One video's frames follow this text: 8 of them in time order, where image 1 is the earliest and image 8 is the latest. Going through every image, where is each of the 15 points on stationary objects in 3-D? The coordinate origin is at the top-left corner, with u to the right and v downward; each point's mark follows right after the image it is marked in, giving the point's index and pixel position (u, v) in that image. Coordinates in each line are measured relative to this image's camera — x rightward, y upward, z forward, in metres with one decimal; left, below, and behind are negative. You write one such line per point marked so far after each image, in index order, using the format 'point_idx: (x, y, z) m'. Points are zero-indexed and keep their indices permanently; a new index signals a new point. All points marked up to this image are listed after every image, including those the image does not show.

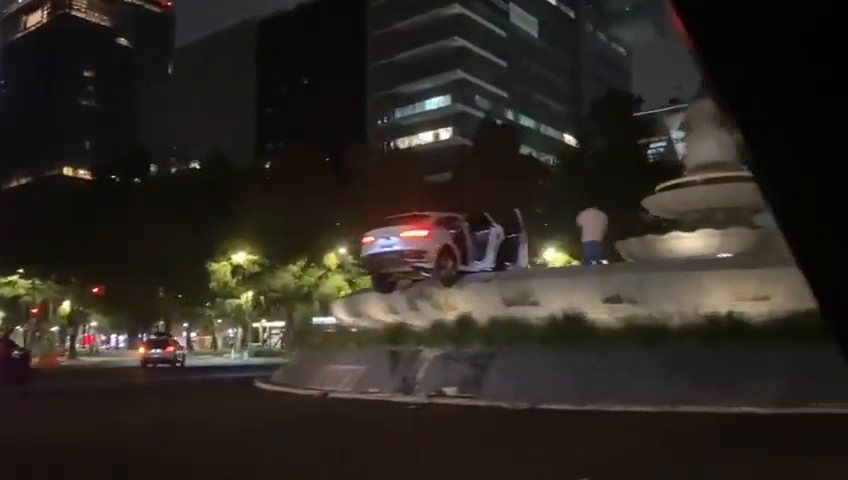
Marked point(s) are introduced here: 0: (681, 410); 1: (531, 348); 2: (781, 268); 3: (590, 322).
0: (+3.5, -2.4, +13.2) m
1: (+1.6, -1.7, +15.2) m
2: (+5.4, -0.4, +14.9) m
3: (+2.6, -1.3, +15.2) m
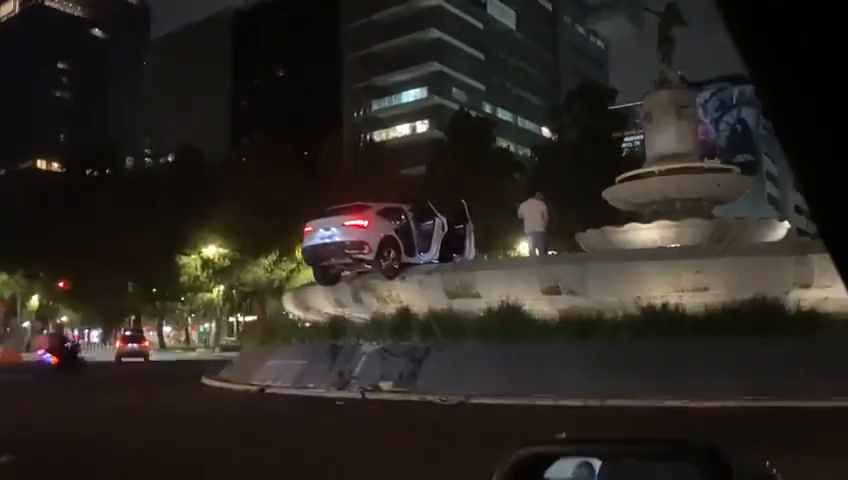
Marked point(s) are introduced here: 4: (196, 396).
0: (+2.5, -2.3, +13.2) m
1: (+0.7, -1.6, +15.2) m
2: (+4.5, -0.3, +14.9) m
3: (+1.7, -1.2, +15.2) m
4: (-4.3, -2.9, +17.5) m
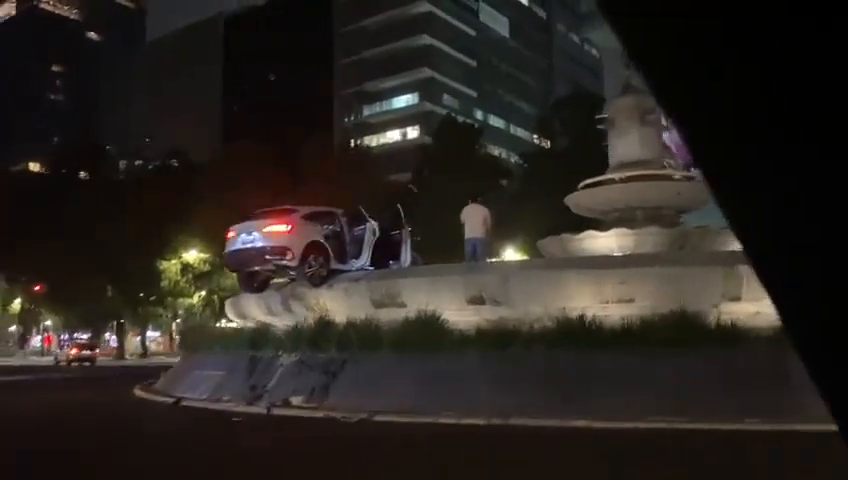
0: (+1.1, -2.4, +12.4) m
1: (-0.7, -1.7, +14.4) m
2: (+3.2, -0.5, +14.0) m
3: (+0.3, -1.3, +14.4) m
4: (-5.6, -2.9, +16.9) m
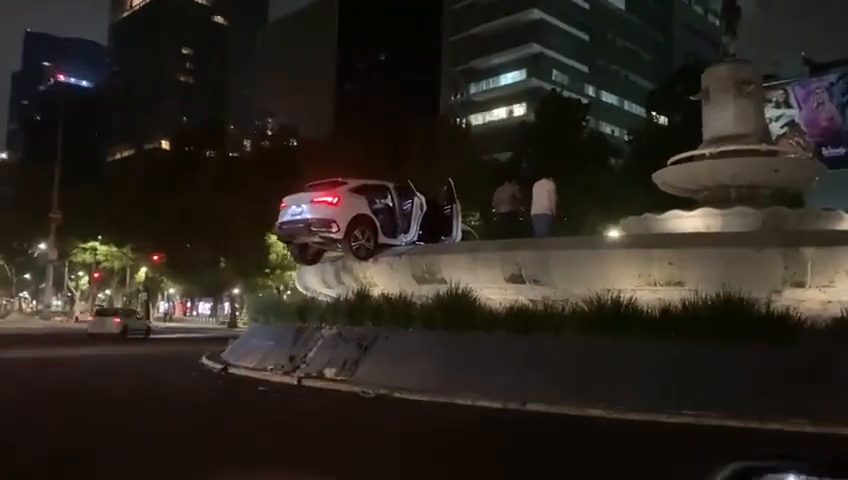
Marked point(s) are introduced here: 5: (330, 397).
0: (+1.3, -2.1, +11.8) m
1: (-0.2, -1.3, +14.0) m
2: (+3.6, -0.2, +13.0) m
3: (+0.8, -0.9, +13.9) m
4: (-4.7, -2.4, +17.3) m
5: (-1.3, -2.1, +13.2) m
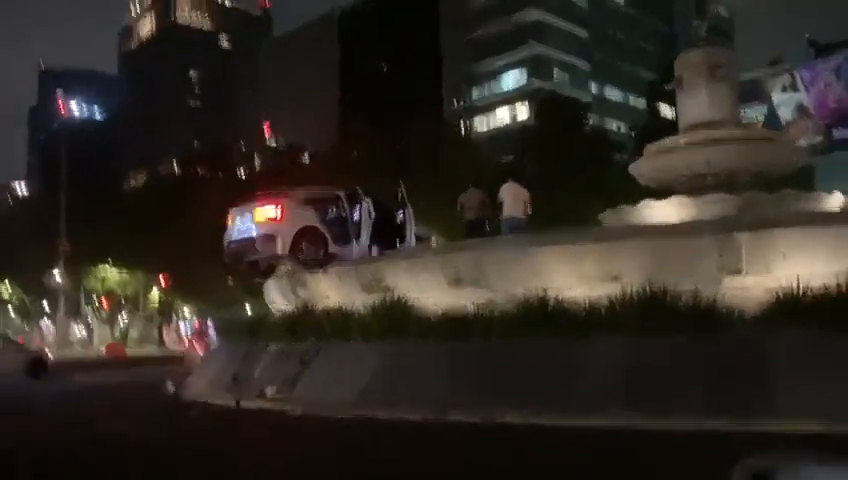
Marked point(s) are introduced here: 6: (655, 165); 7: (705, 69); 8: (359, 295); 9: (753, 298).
0: (+0.3, -2.1, +11.3) m
1: (-1.0, -1.4, +13.6) m
2: (+2.6, -0.1, +12.5) m
3: (-0.1, -1.0, +13.4) m
4: (-5.3, -2.8, +17.1) m
5: (-2.1, -2.3, +12.9) m
6: (+4.8, +1.5, +19.4) m
7: (+5.9, +3.5, +20.2) m
8: (-1.1, -0.9, +15.5) m
9: (+4.1, -0.8, +12.9) m
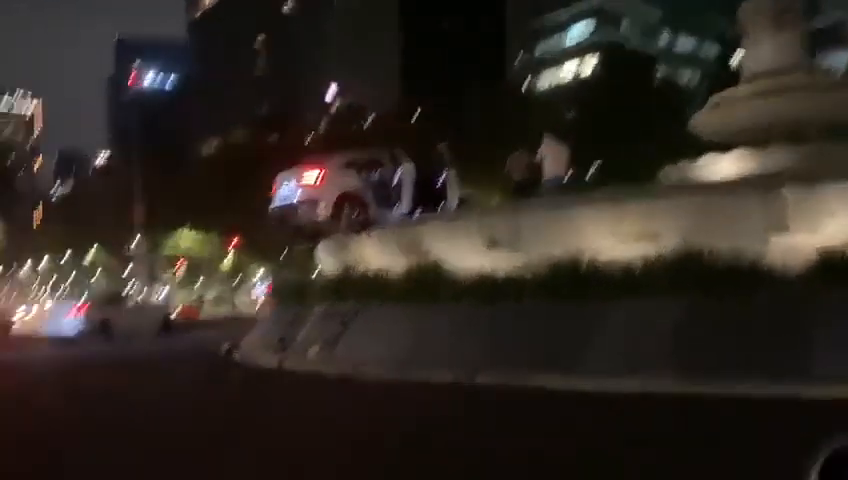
0: (+0.7, -1.6, +11.2) m
1: (-0.5, -0.9, +13.6) m
2: (+3.0, +0.5, +12.0) m
3: (+0.5, -0.5, +13.3) m
4: (-4.4, -2.2, +17.4) m
5: (-1.6, -1.8, +12.9) m
6: (+5.7, +2.4, +18.7) m
7: (+6.9, +4.4, +19.3) m
8: (-0.4, -0.3, +15.4) m
9: (+4.6, -0.2, +12.4) m
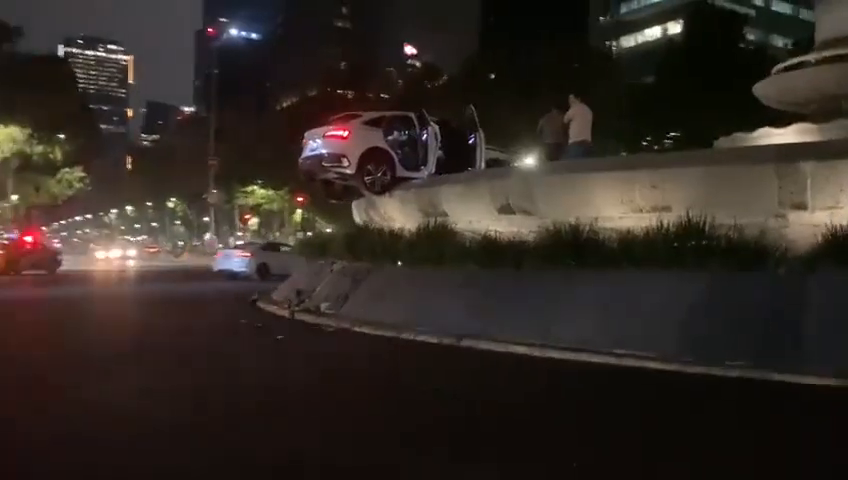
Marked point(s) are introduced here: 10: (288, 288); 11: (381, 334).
0: (+0.6, -1.2, +10.9) m
1: (-0.3, -0.3, +13.3) m
2: (+3.1, +0.8, +11.4) m
3: (+0.6, 0.0, +12.9) m
4: (-3.8, -1.3, +17.6) m
5: (-1.5, -1.2, +12.8) m
6: (+6.6, +2.9, +17.7) m
7: (+7.9, +4.9, +18.1) m
8: (0.0, +0.3, +15.1) m
9: (+4.7, +0.1, +11.6) m
10: (-2.1, -0.9, +16.2) m
11: (-0.4, -1.2, +12.0) m
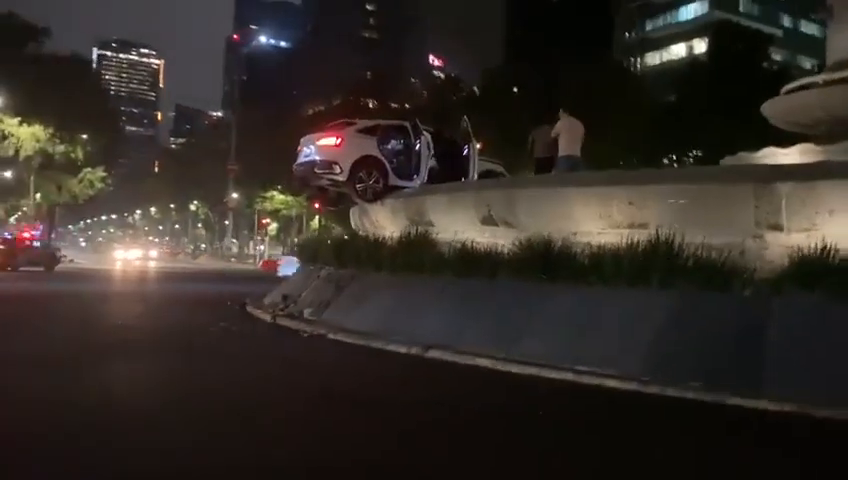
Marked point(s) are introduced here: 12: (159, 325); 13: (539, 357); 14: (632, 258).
0: (+0.3, -1.3, +10.8) m
1: (-0.5, -0.5, +13.3) m
2: (+2.8, +0.6, +11.2) m
3: (+0.4, -0.1, +12.9) m
4: (-3.9, -1.4, +17.7) m
5: (-1.7, -1.3, +12.8) m
6: (+6.6, +2.5, +17.4) m
7: (+8.0, +4.4, +17.8) m
8: (-0.1, +0.2, +15.1) m
9: (+4.4, -0.1, +11.4) m
10: (-2.2, -1.0, +16.2) m
11: (-0.7, -1.3, +12.0) m
12: (-4.2, -1.3, +14.9) m
13: (+1.6, -1.3, +10.3) m
14: (+2.6, -0.2, +10.5) m
